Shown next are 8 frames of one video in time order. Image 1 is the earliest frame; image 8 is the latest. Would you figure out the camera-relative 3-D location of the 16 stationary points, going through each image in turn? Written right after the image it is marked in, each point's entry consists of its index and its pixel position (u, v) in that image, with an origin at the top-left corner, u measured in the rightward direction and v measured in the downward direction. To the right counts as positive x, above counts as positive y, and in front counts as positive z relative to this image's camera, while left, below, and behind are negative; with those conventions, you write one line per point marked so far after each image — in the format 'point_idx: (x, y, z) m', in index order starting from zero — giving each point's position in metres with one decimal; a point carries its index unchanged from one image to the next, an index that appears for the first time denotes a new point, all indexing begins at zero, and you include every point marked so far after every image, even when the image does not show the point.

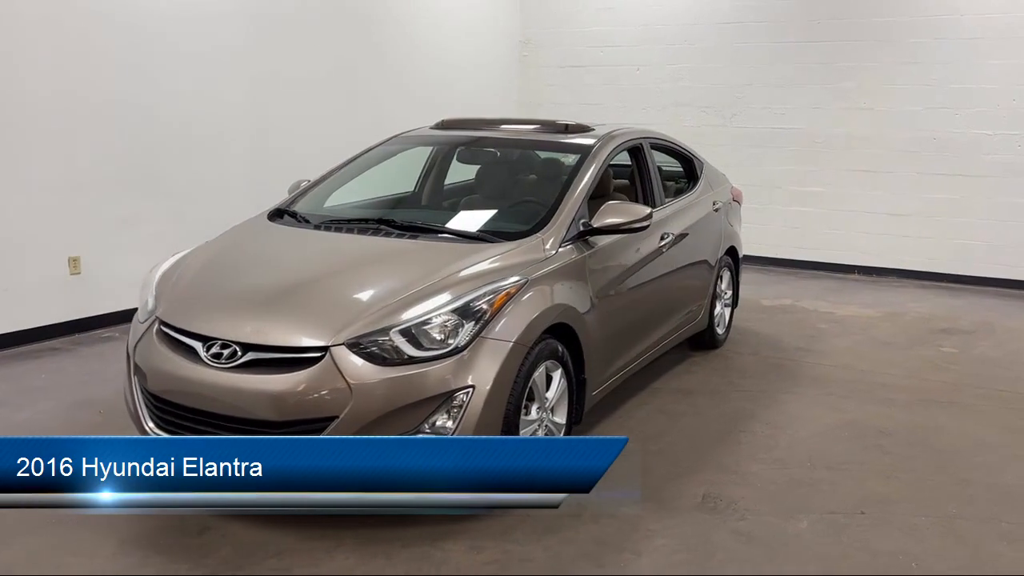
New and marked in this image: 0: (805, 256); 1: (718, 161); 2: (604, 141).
0: (+2.7, +0.3, +8.4) m
1: (+1.9, +1.2, +8.6) m
2: (+0.4, +0.7, +4.1) m
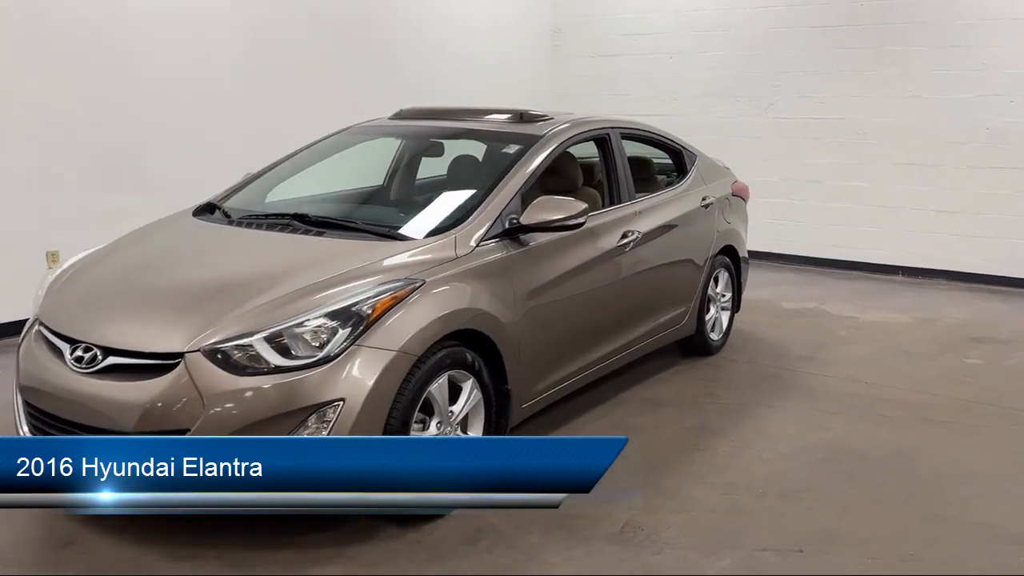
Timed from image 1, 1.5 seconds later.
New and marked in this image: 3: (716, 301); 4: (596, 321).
0: (+2.9, +0.3, +7.8) m
1: (+2.2, +1.2, +8.2) m
2: (+0.2, +0.7, +3.8) m
3: (+1.1, -0.1, +4.8) m
4: (+0.4, -0.1, +3.7) m
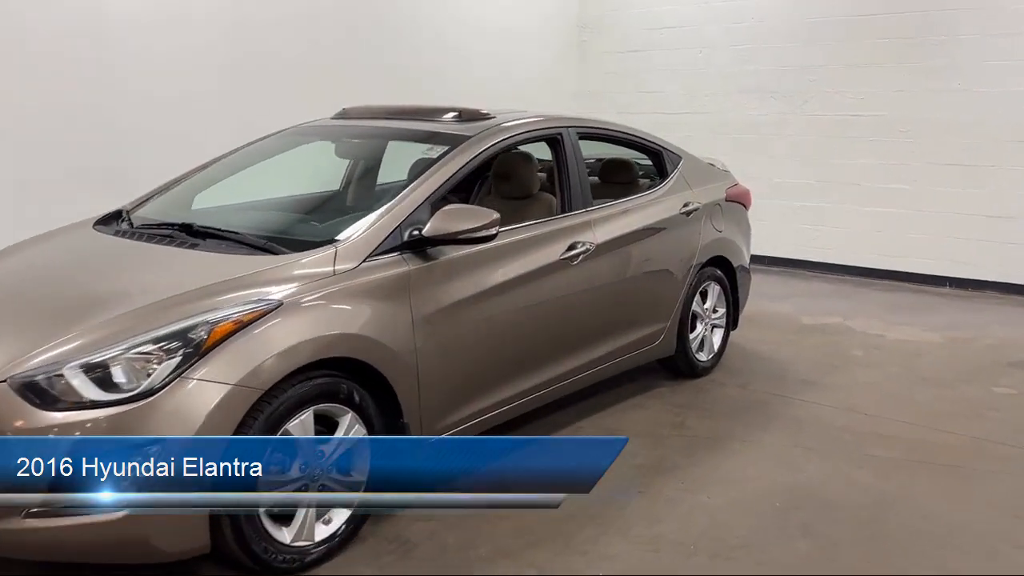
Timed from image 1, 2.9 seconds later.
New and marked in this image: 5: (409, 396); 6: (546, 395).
0: (+3.0, +0.2, +7.2) m
1: (+2.3, +1.1, +7.6) m
2: (-0.1, +0.6, +3.4) m
3: (+0.9, -0.1, +4.3) m
4: (+0.1, -0.2, +3.3) m
5: (-0.3, -0.3, +2.7) m
6: (+0.2, -0.4, +3.4) m
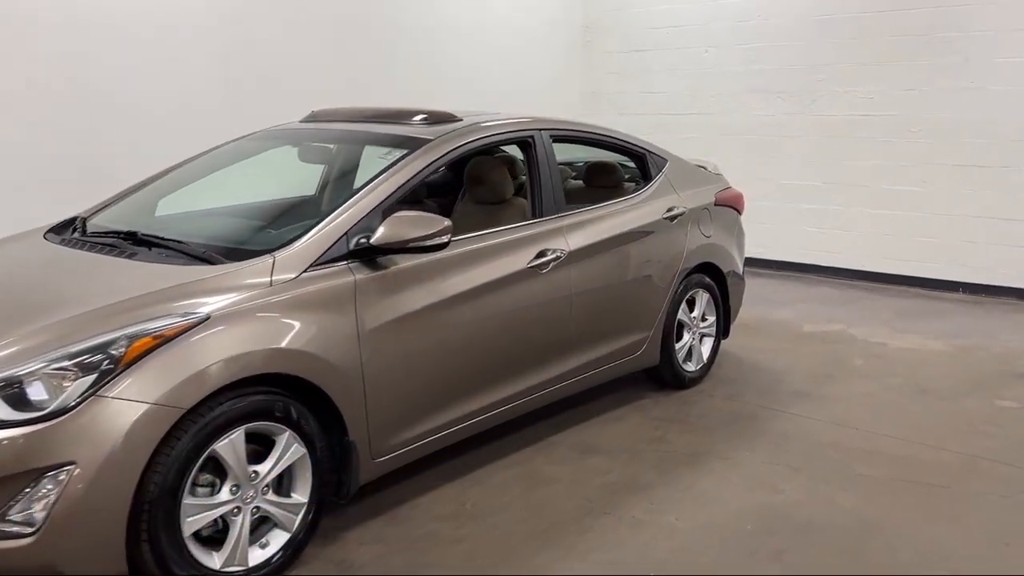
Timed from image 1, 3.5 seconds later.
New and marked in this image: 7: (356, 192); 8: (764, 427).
0: (+3.0, +0.1, +7.0) m
1: (+2.3, +1.1, +7.4) m
2: (-0.2, +0.6, +3.3) m
3: (+0.8, -0.2, +4.2) m
4: (0.0, -0.2, +3.1) m
5: (-0.5, -0.4, +2.6) m
6: (0.0, -0.4, +3.3) m
7: (-0.5, +0.3, +2.8) m
8: (+1.0, -0.6, +3.7) m
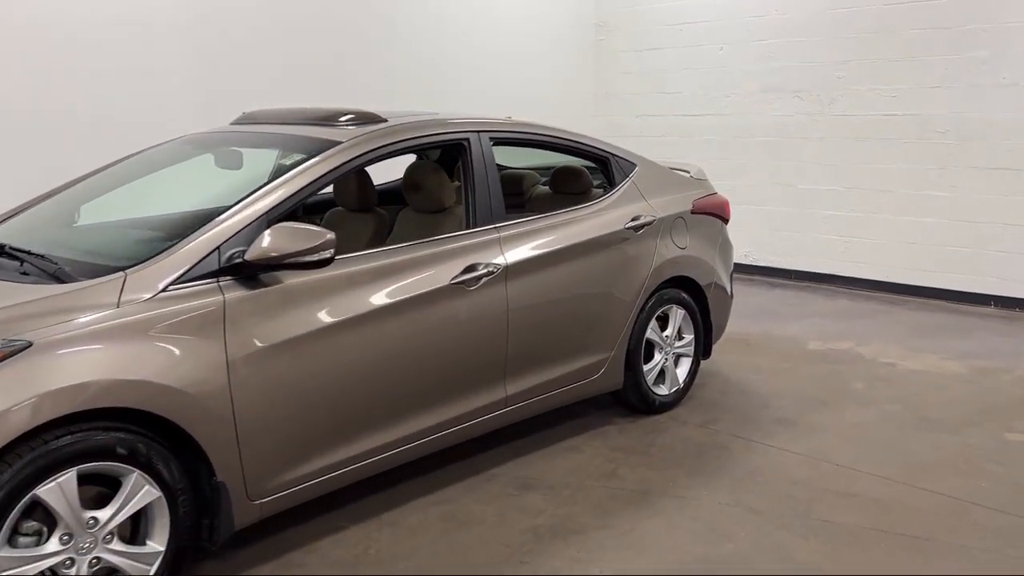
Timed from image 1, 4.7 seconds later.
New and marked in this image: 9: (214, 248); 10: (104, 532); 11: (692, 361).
0: (+3.0, +0.1, +6.5) m
1: (+2.3, +1.0, +6.9) m
2: (-0.4, +0.5, +3.0) m
3: (+0.6, -0.2, +3.8) m
4: (-0.3, -0.3, +2.8) m
5: (-0.7, -0.4, +2.3) m
6: (-0.2, -0.5, +3.0) m
7: (-0.8, +0.2, +2.5) m
8: (+0.8, -0.6, +3.3) m
9: (-0.8, +0.1, +2.4) m
10: (-0.9, -0.6, +2.1) m
11: (+0.8, -0.3, +4.0) m
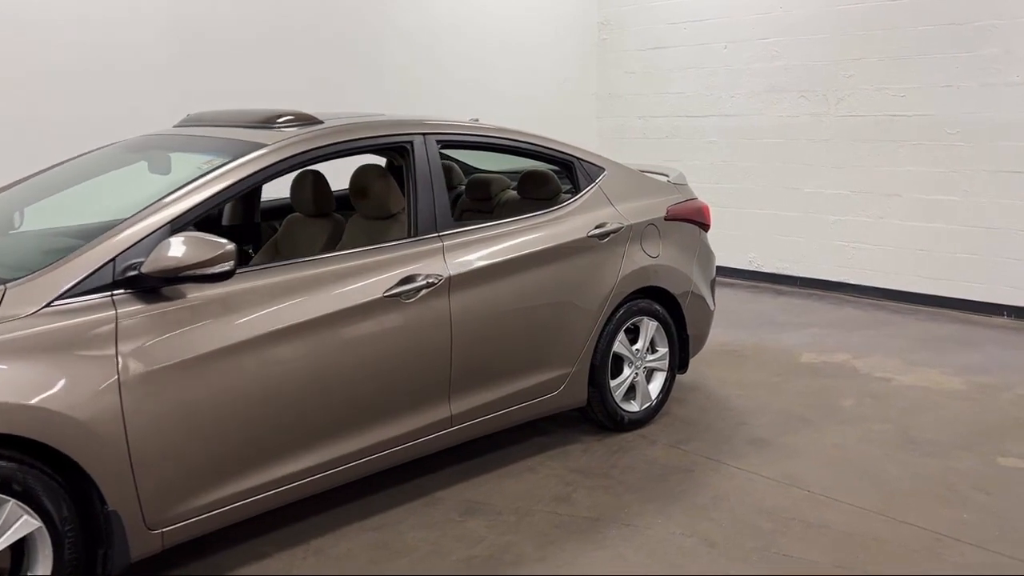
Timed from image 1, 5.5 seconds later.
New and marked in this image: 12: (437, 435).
0: (+2.9, 0.0, +6.2) m
1: (+2.3, +0.9, +6.7) m
2: (-0.6, +0.5, +2.8) m
3: (+0.5, -0.3, +3.6) m
4: (-0.5, -0.3, +2.6) m
5: (-0.9, -0.4, +2.1) m
6: (-0.4, -0.5, +2.8) m
7: (-1.0, +0.2, +2.4) m
8: (+0.6, -0.7, +3.1) m
9: (-1.0, +0.1, +2.2) m
10: (-1.2, -0.6, +2.0) m
11: (+0.6, -0.4, +3.8) m
12: (-0.2, -0.5, +2.9) m
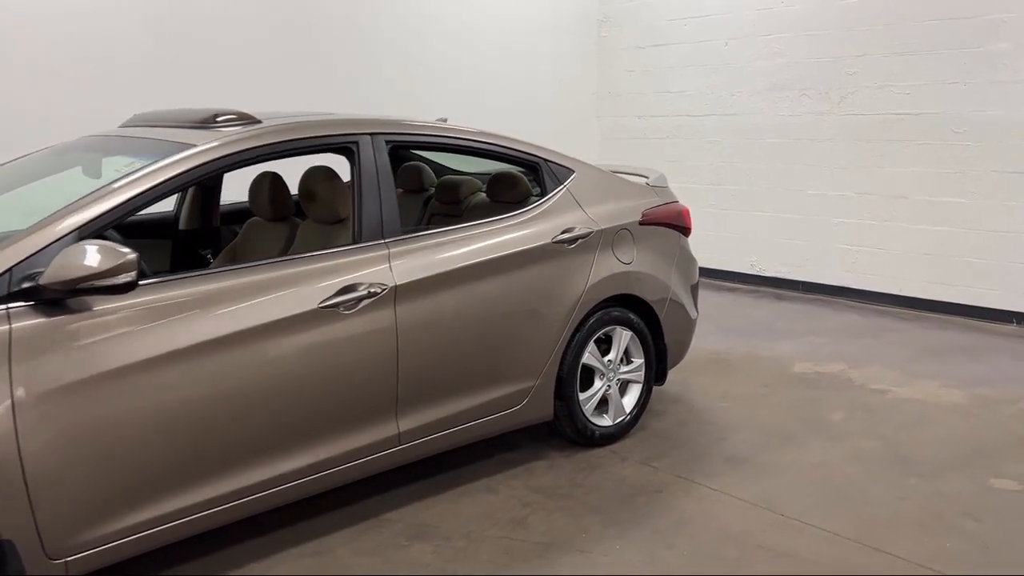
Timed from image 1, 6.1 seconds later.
0: (+2.8, 0.0, +5.9) m
1: (+2.2, +0.9, +6.4) m
2: (-0.7, +0.4, +2.7) m
3: (+0.4, -0.3, +3.4) m
4: (-0.6, -0.4, +2.5) m
5: (-1.1, -0.5, +2.0) m
6: (-0.5, -0.6, +2.6) m
7: (-1.1, +0.2, +2.2) m
8: (+0.5, -0.7, +2.9) m
9: (-1.1, 0.0, +2.1) m
10: (-1.3, -0.6, +1.8) m
11: (+0.5, -0.4, +3.6) m
12: (-0.4, -0.5, +2.8) m
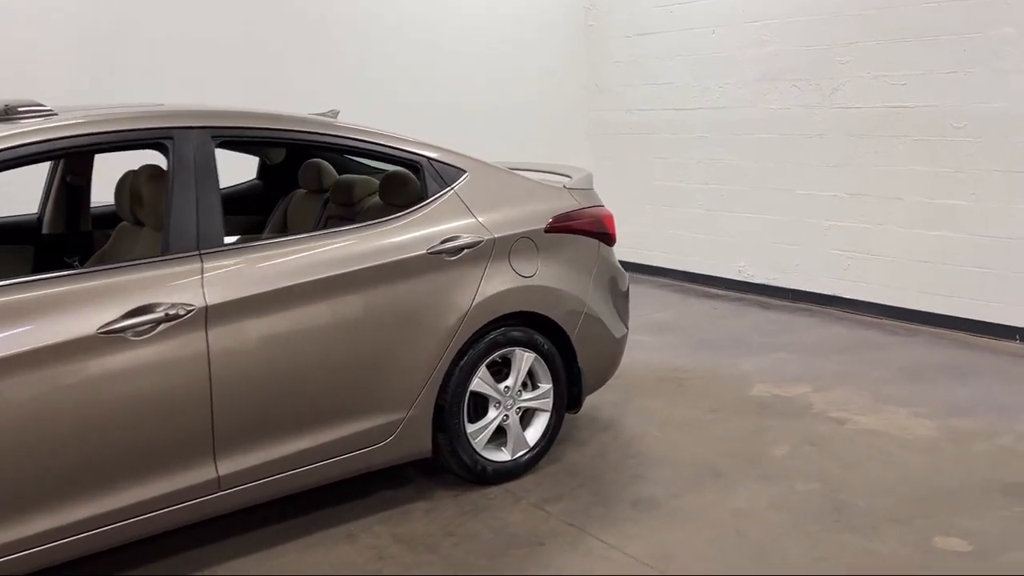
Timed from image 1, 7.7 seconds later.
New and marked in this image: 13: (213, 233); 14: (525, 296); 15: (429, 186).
0: (+2.6, -0.1, +5.4) m
1: (+2.0, +0.9, +5.9) m
2: (-1.2, +0.4, +2.3) m
3: (0.0, -0.4, +3.0) m
4: (-1.1, -0.4, +2.1) m
5: (-1.6, -0.5, +1.6) m
6: (-1.0, -0.6, +2.3) m
7: (-1.6, +0.1, +1.9) m
8: (+0.1, -0.8, +2.5) m
9: (-1.6, 0.0, +1.7) m
10: (-1.8, -0.7, +1.5) m
11: (+0.1, -0.4, +3.1) m
12: (-0.8, -0.6, +2.4) m
13: (-0.8, +0.2, +2.4) m
14: (+0.1, 0.0, +3.0) m
15: (-0.2, +0.3, +2.9) m
